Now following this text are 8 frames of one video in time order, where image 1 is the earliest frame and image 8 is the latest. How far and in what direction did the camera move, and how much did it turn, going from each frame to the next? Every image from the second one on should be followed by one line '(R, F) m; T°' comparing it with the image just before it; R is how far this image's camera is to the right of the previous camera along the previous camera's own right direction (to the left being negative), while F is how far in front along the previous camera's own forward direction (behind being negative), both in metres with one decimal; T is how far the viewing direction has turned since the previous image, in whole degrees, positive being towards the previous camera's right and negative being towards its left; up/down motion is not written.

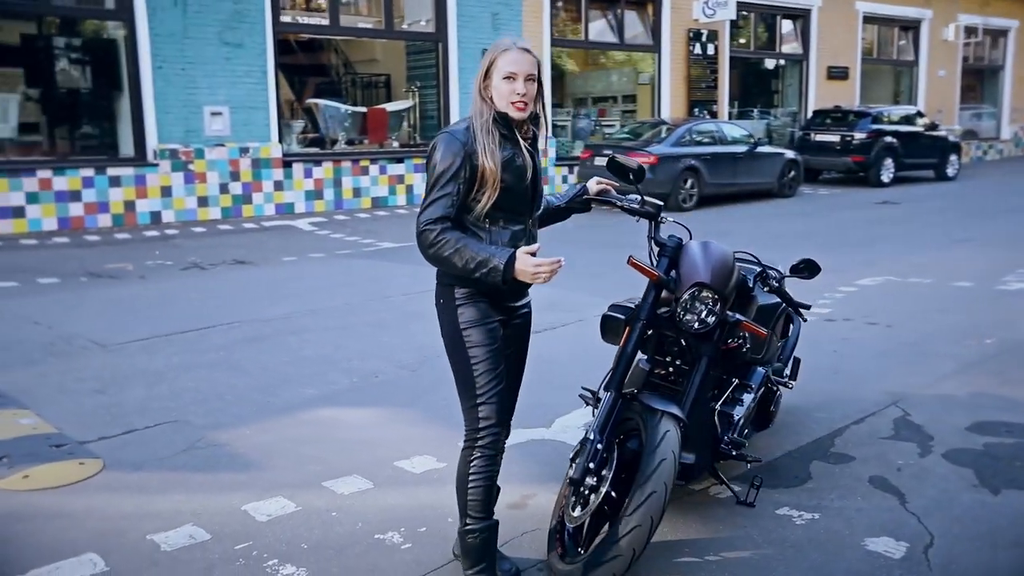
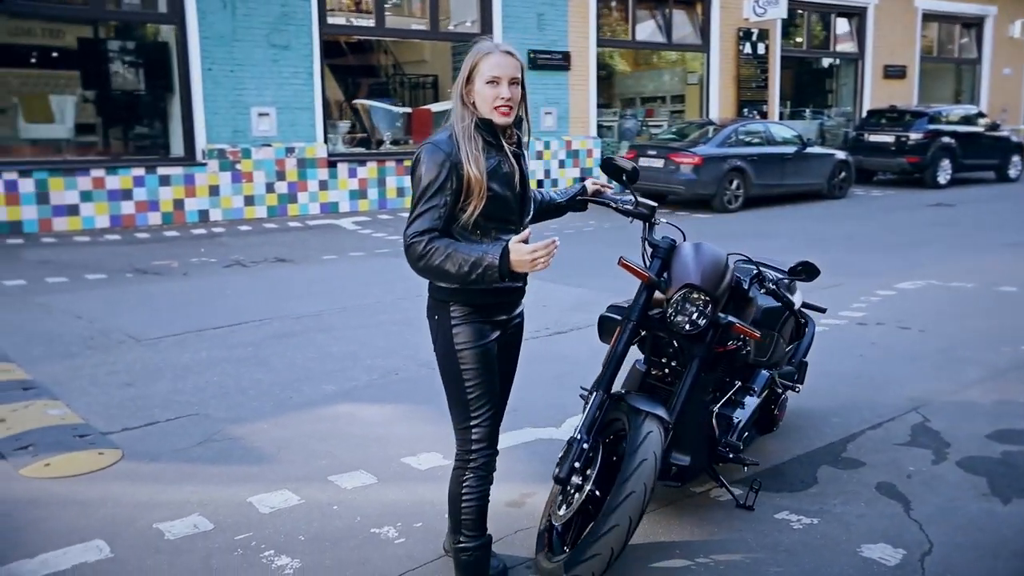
(+0.2, 0.0) m; -3°
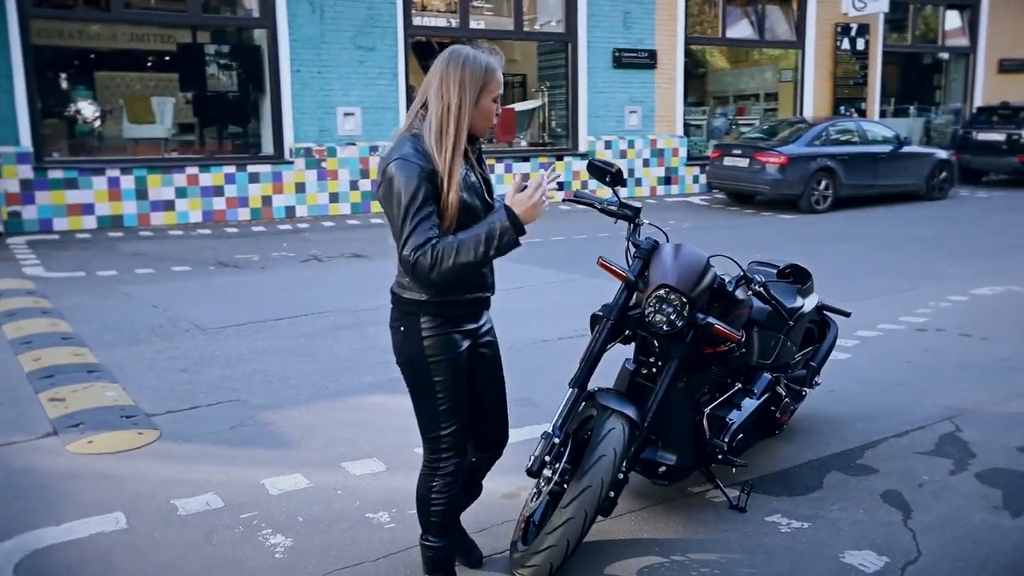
(+0.4, -0.1) m; -6°
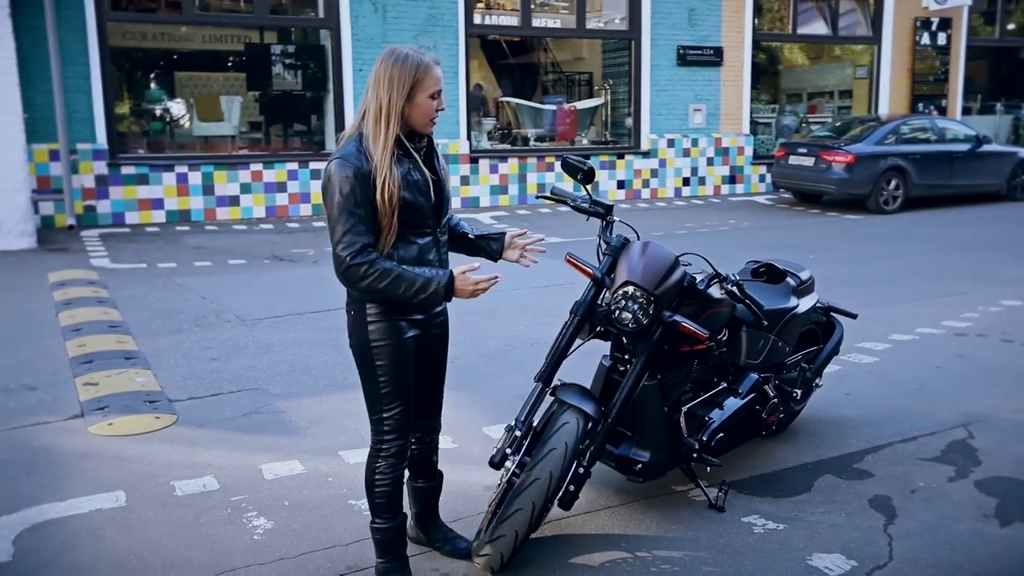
(+0.4, 0.0) m; -5°
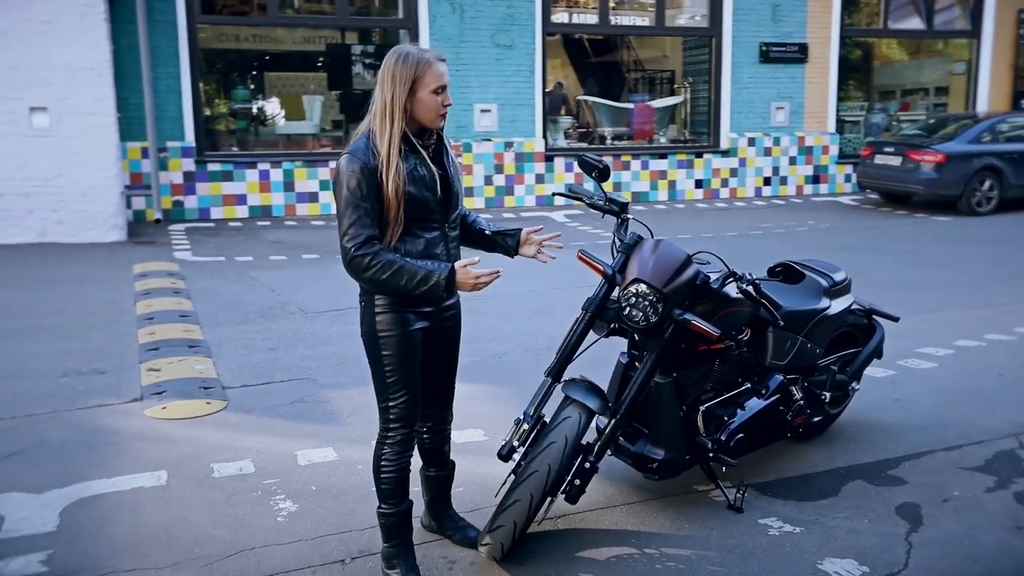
(+0.3, 0.0) m; -5°
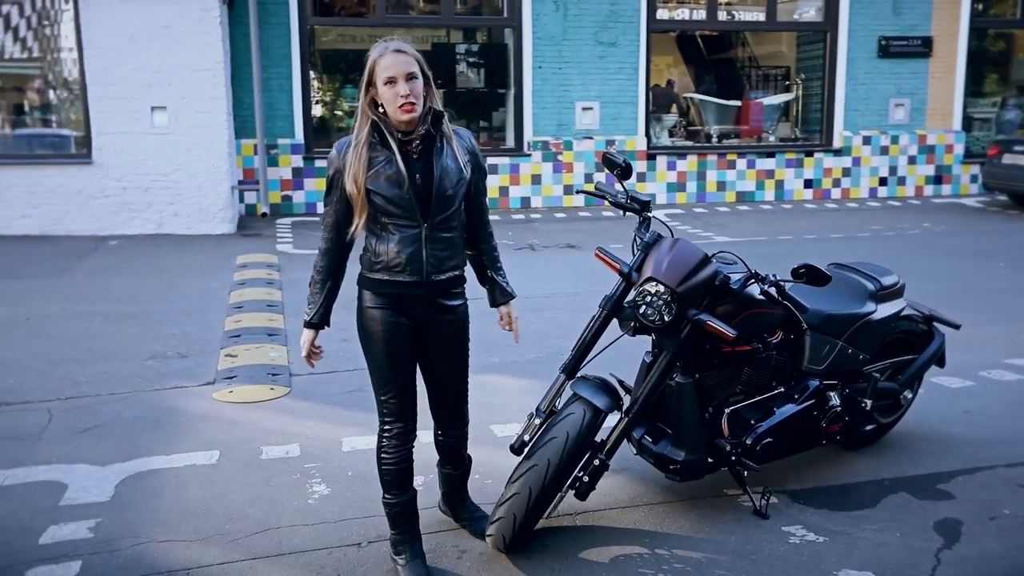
(+0.4, 0.0) m; -7°
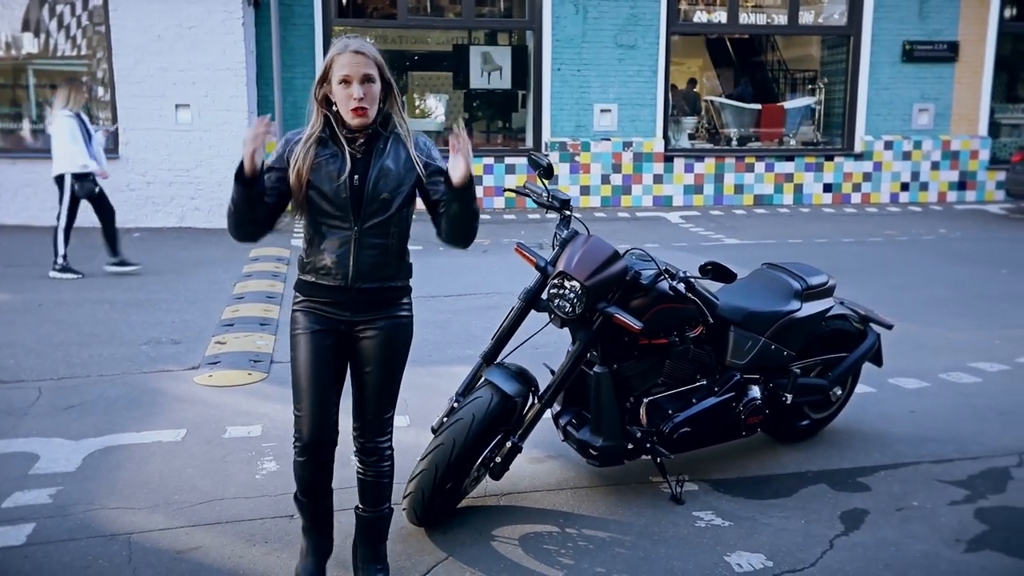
(+0.4, -0.2) m; -3°
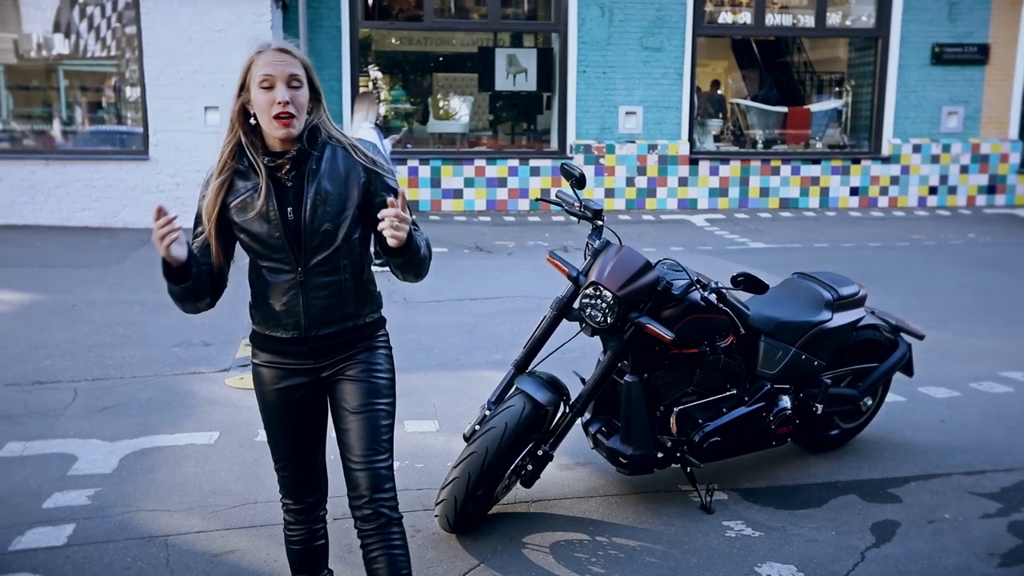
(0.0, 0.0) m; -1°
